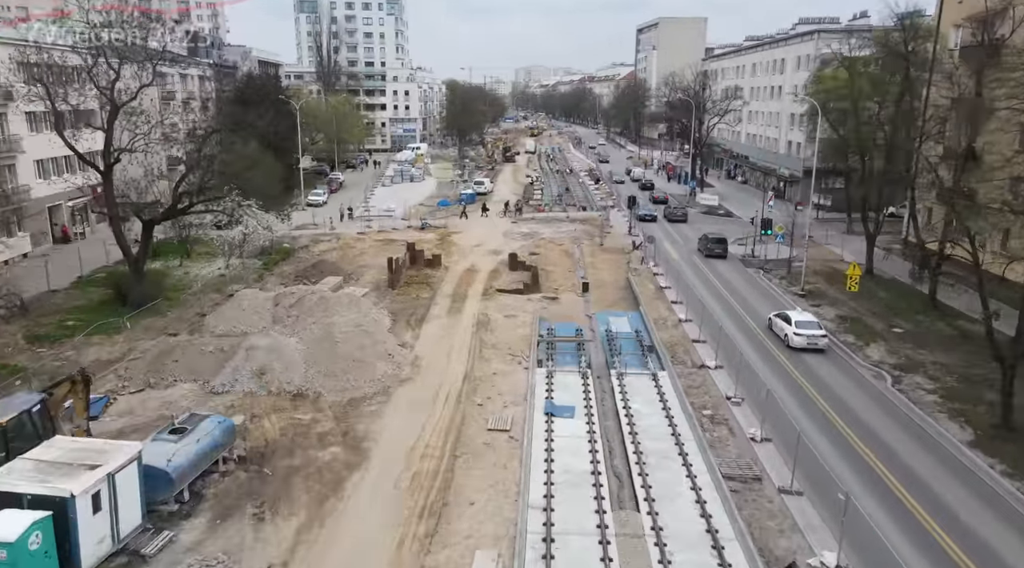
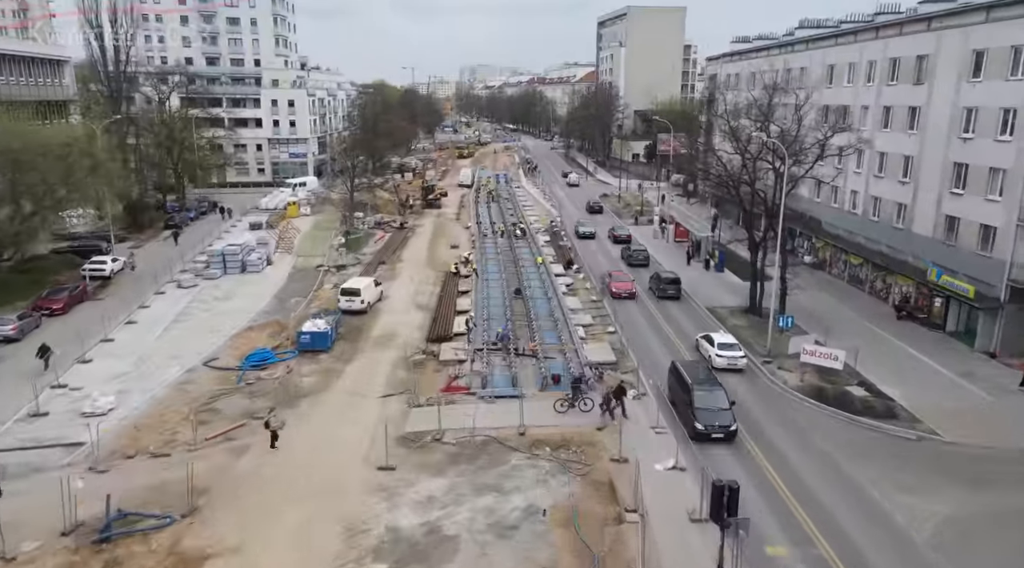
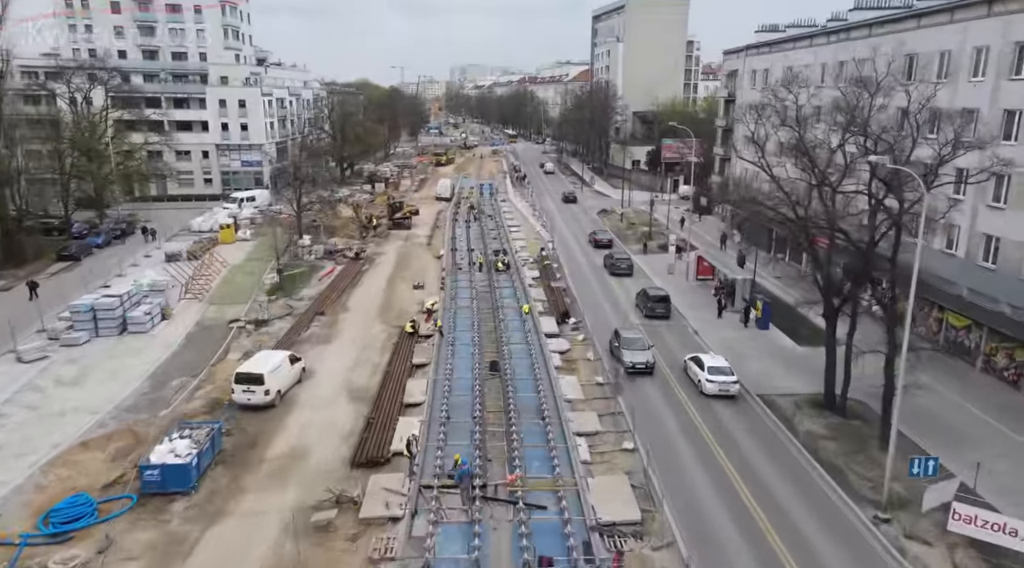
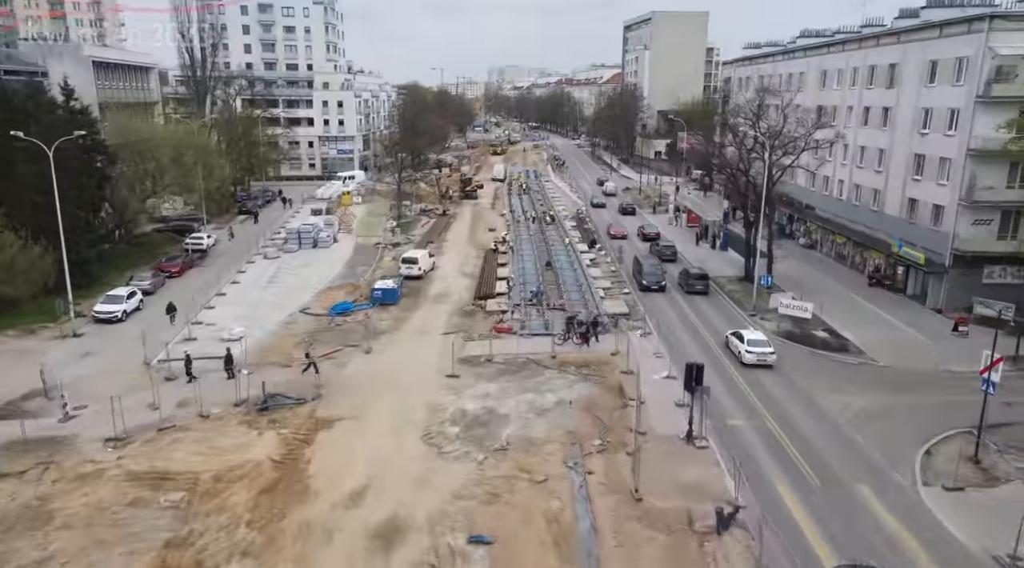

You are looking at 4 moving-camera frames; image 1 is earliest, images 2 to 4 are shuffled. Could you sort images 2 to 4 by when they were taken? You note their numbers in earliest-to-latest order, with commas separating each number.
4, 2, 3
